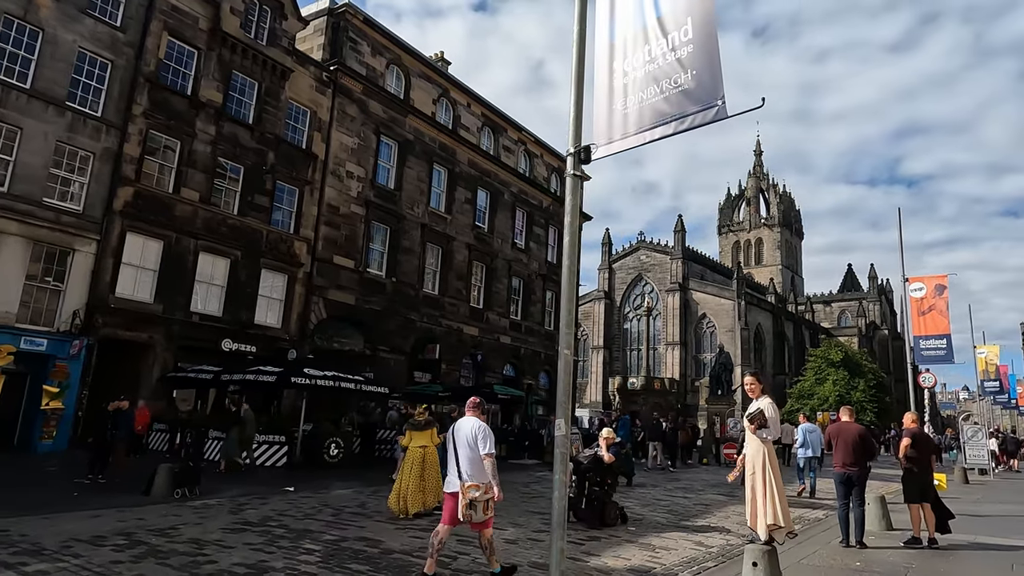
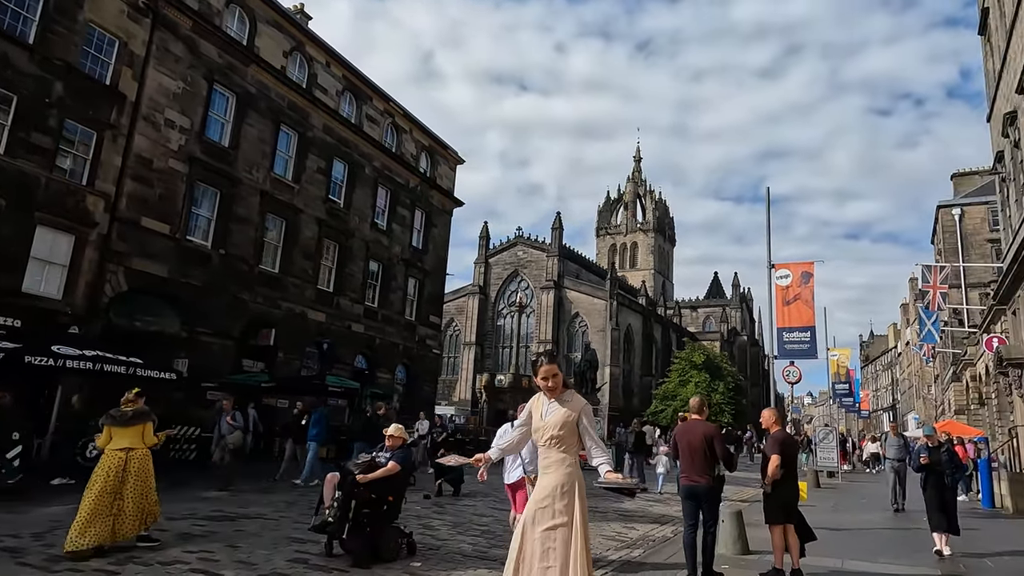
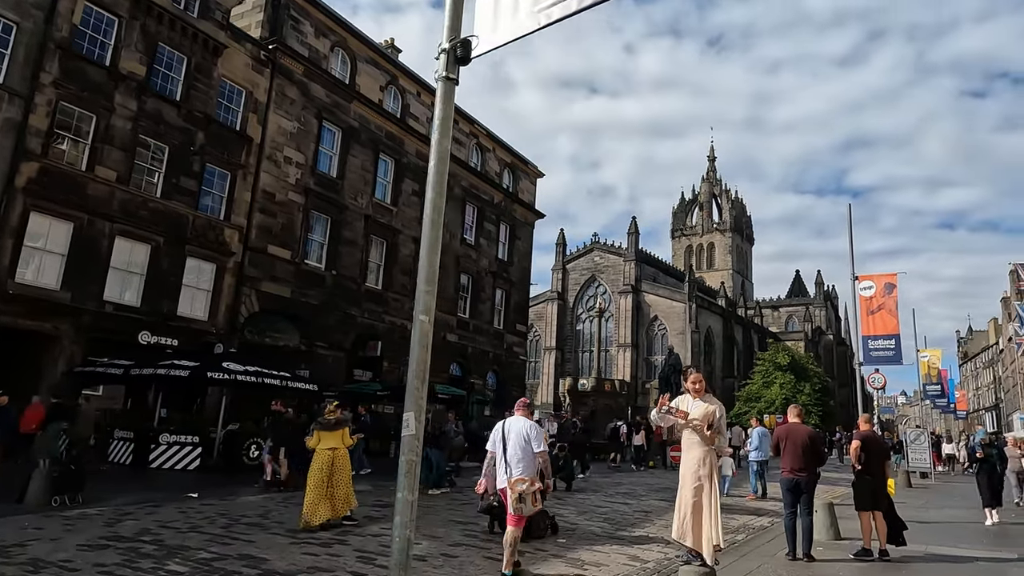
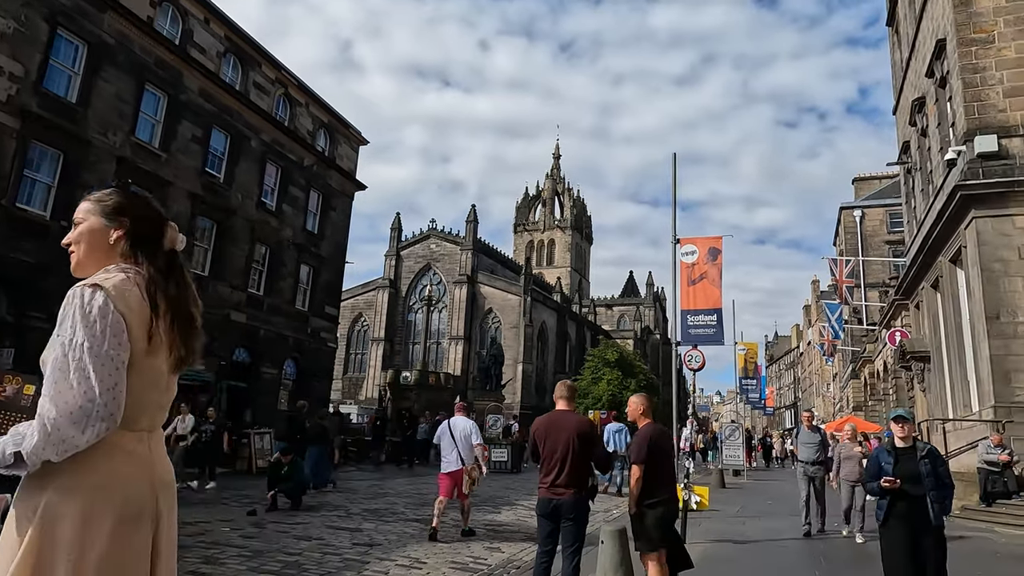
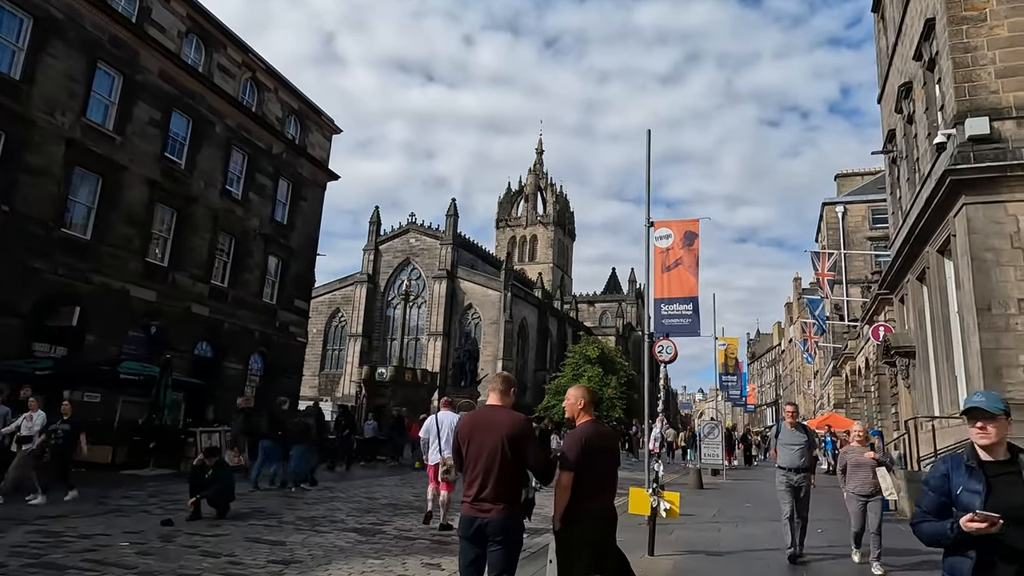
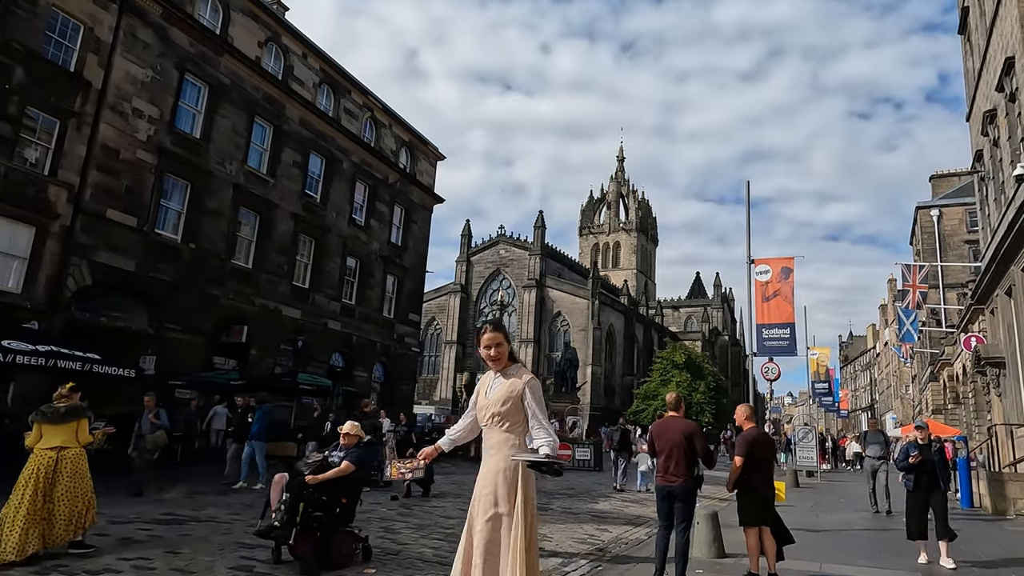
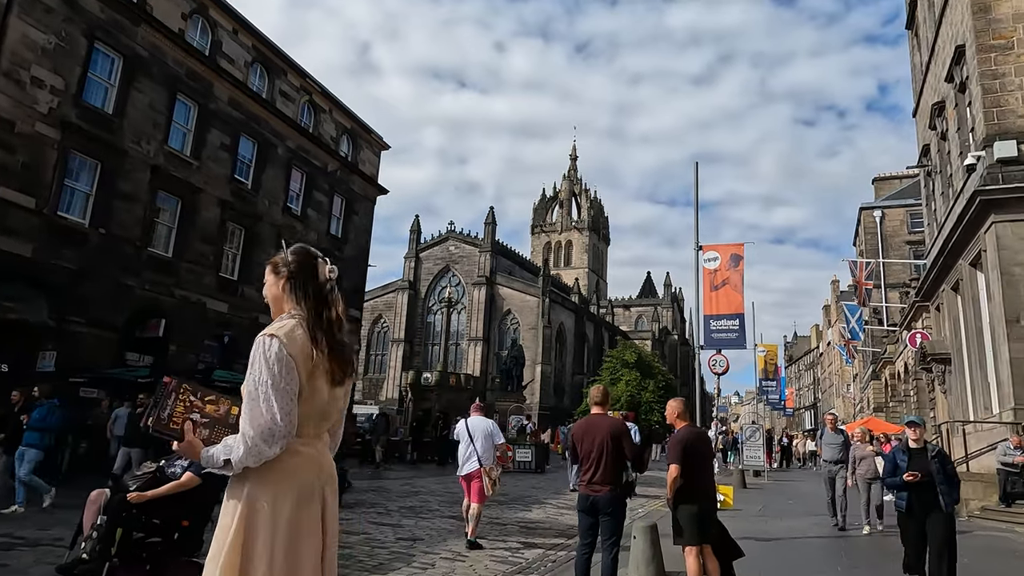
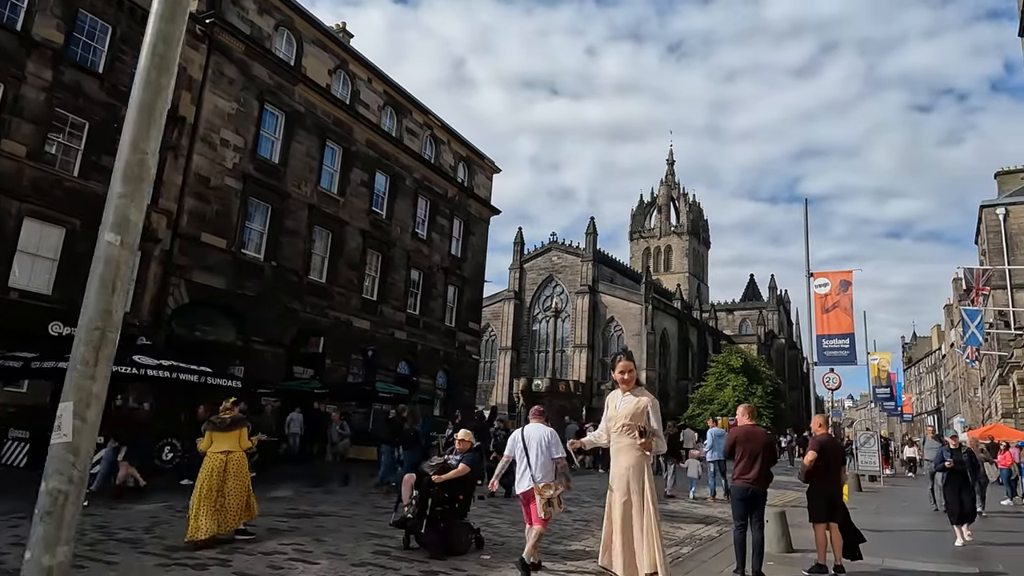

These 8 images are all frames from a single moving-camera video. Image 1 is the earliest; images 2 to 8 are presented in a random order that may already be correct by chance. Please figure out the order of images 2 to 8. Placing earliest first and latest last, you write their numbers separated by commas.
3, 8, 2, 6, 7, 4, 5
